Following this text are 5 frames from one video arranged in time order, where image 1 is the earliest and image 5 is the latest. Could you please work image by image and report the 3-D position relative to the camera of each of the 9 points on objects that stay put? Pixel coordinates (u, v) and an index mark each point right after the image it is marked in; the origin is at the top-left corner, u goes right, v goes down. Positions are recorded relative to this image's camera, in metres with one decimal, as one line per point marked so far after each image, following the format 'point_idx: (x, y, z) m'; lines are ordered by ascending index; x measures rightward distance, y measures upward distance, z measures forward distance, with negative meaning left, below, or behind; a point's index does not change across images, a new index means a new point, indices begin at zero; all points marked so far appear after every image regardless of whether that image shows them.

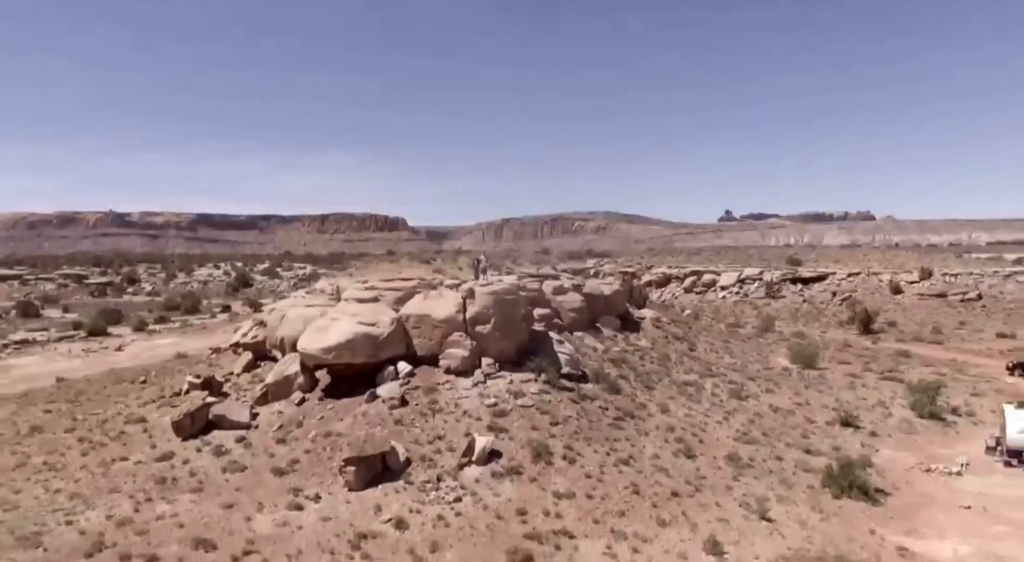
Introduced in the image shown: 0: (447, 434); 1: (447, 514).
0: (-1.4, -3.1, +14.3) m
1: (-1.1, -4.0, +11.9) m
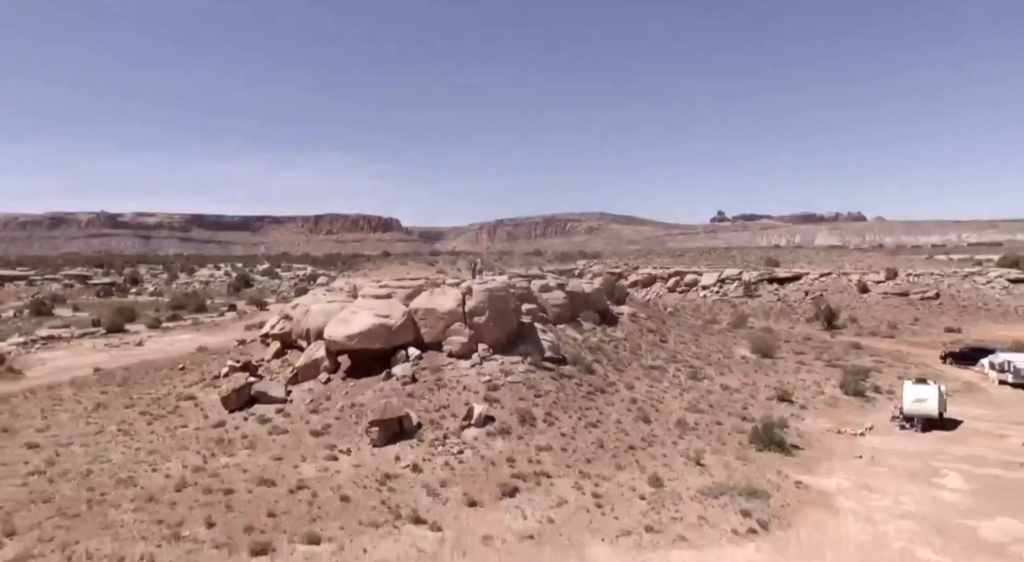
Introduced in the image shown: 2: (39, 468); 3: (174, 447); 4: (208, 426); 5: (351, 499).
0: (-1.6, -3.1, +17.7) m
1: (-1.3, -3.9, +15.3) m
2: (-11.1, -4.4, +16.5) m
3: (-8.4, -4.1, +17.2) m
4: (-8.1, -3.8, +18.3) m
5: (-3.2, -4.3, +13.8) m
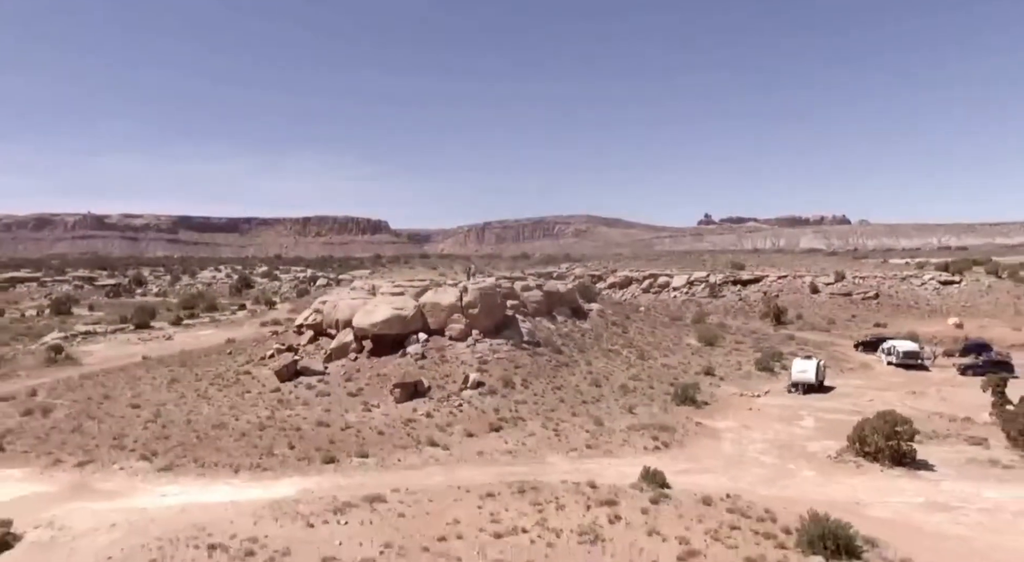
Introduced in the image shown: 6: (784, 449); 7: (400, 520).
0: (-2.1, -3.1, +23.6) m
1: (-1.8, -3.9, +21.2) m
2: (-11.6, -4.5, +22.3) m
3: (-8.9, -4.1, +23.0) m
4: (-8.6, -3.8, +24.2) m
5: (-3.6, -4.3, +19.7) m
6: (+7.2, -4.4, +18.2) m
7: (-2.3, -4.8, +14.0) m
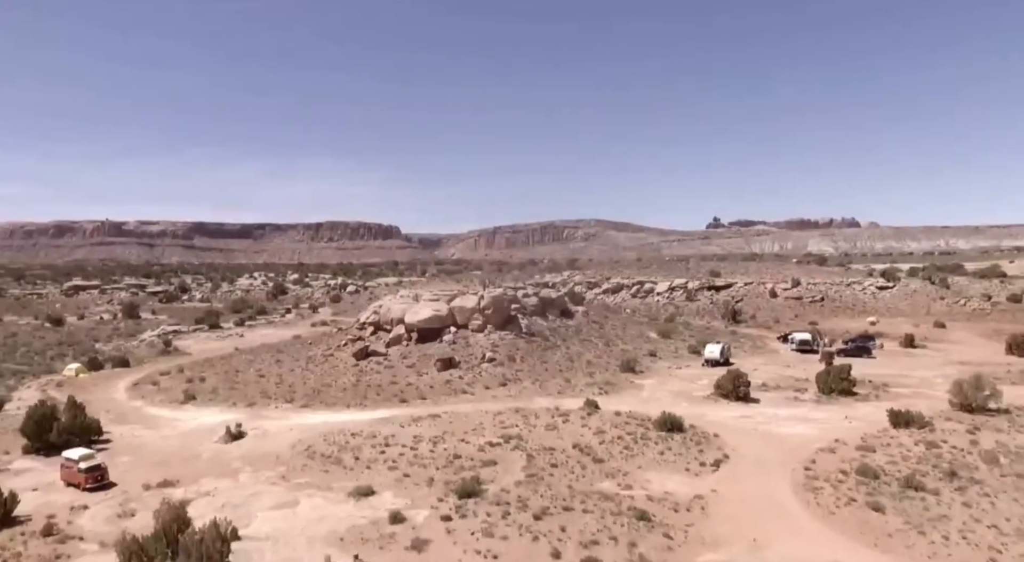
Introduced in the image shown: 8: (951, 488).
0: (-2.0, -3.7, +35.4) m
1: (-1.7, -4.5, +33.0) m
2: (-11.5, -5.0, +34.2) m
3: (-8.8, -4.7, +34.9) m
4: (-8.5, -4.4, +36.0) m
5: (-3.6, -4.8, +31.5) m
6: (+7.2, -4.9, +29.8) m
7: (-2.3, -5.3, +25.7) m
8: (+11.0, -5.2, +17.3) m
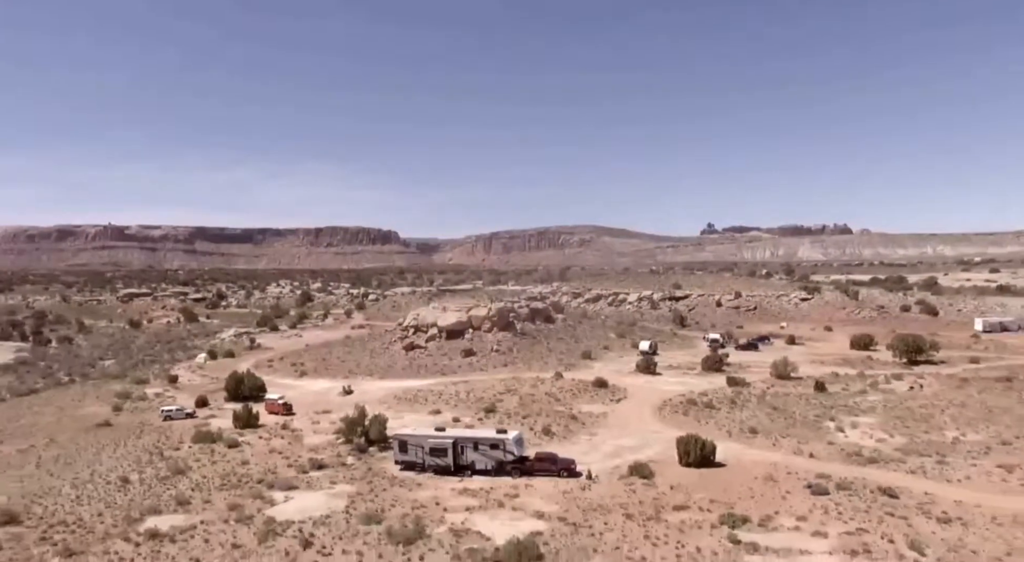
0: (-2.1, -5.0, +53.1) m
1: (-1.8, -5.8, +50.7) m
2: (-11.6, -6.3, +51.9) m
3: (-8.9, -6.0, +52.6) m
4: (-8.6, -5.7, +53.8) m
5: (-3.7, -6.1, +49.2) m
6: (+7.1, -6.2, +47.6) m
7: (-2.4, -6.5, +43.5) m
8: (+10.9, -6.4, +35.1) m
